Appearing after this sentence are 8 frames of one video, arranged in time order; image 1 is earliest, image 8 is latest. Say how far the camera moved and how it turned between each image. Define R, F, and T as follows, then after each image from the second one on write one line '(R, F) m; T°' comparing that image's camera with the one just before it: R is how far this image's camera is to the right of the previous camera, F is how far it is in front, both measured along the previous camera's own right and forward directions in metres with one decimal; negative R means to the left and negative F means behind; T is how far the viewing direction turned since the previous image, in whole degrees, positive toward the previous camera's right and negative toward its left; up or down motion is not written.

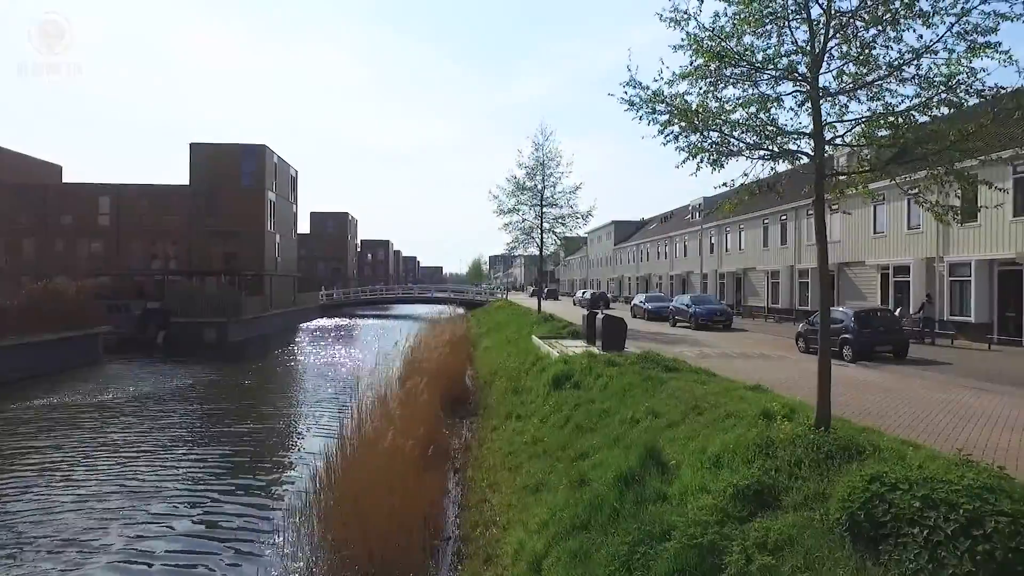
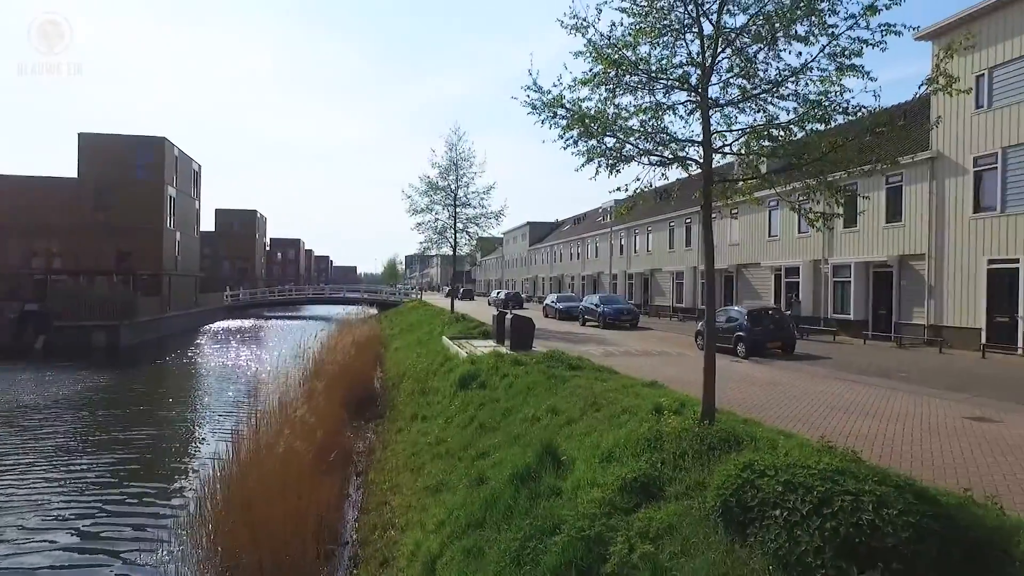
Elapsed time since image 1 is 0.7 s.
(+0.2, -0.1) m; +7°
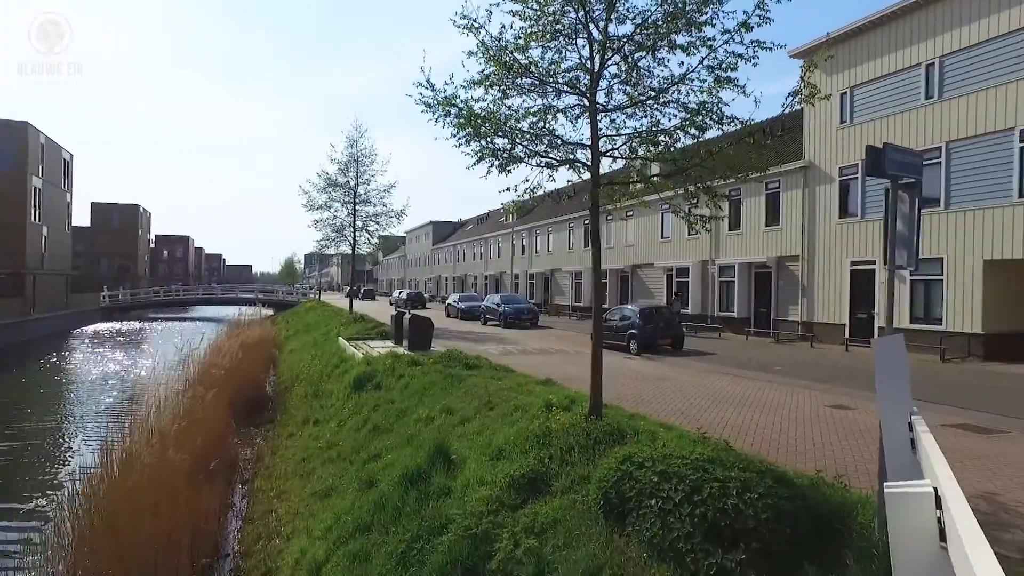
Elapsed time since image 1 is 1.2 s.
(+0.2, 0.0) m; +8°
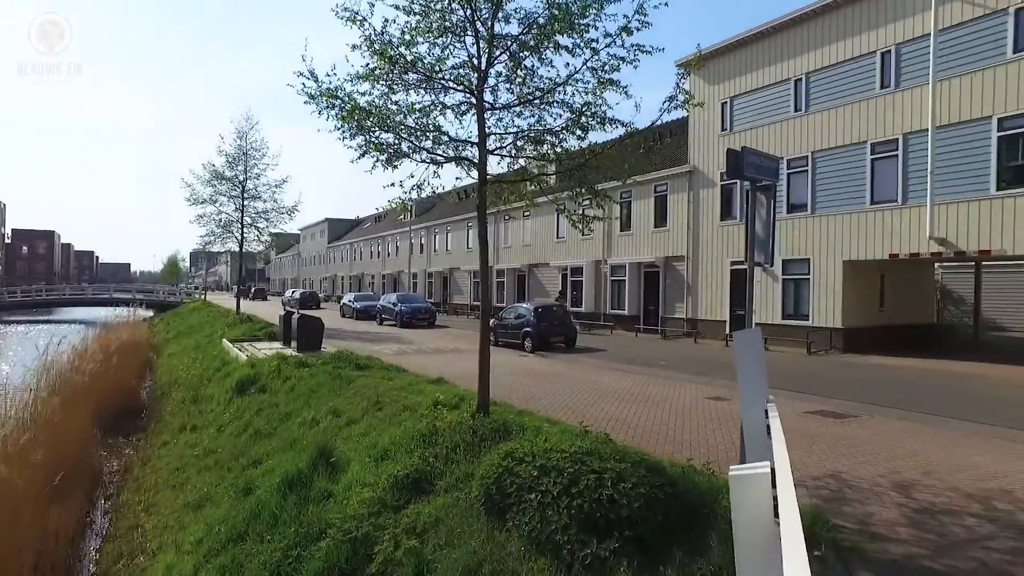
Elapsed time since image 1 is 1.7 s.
(+0.2, 0.0) m; +9°
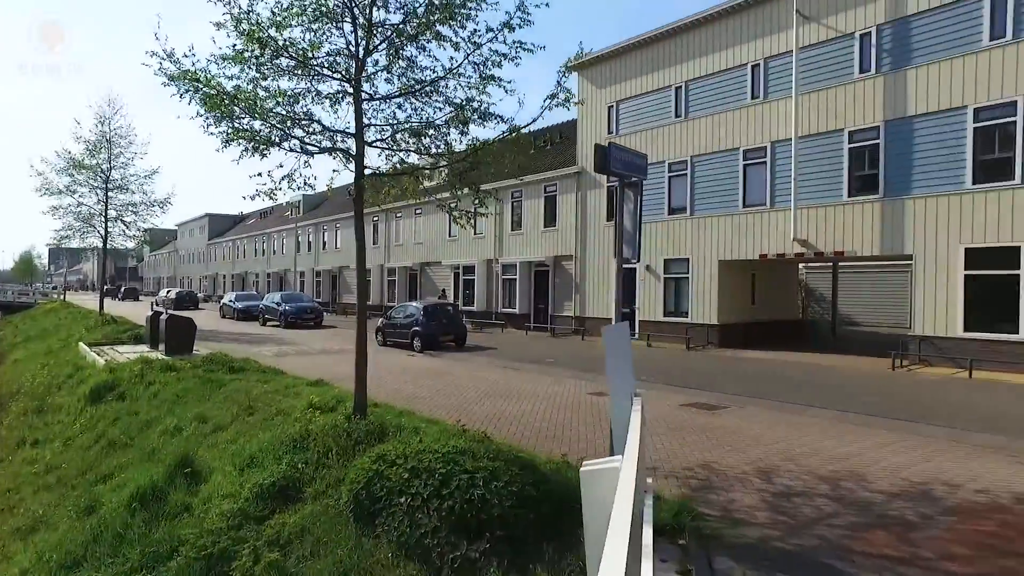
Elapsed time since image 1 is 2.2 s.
(+0.2, +0.1) m; +9°
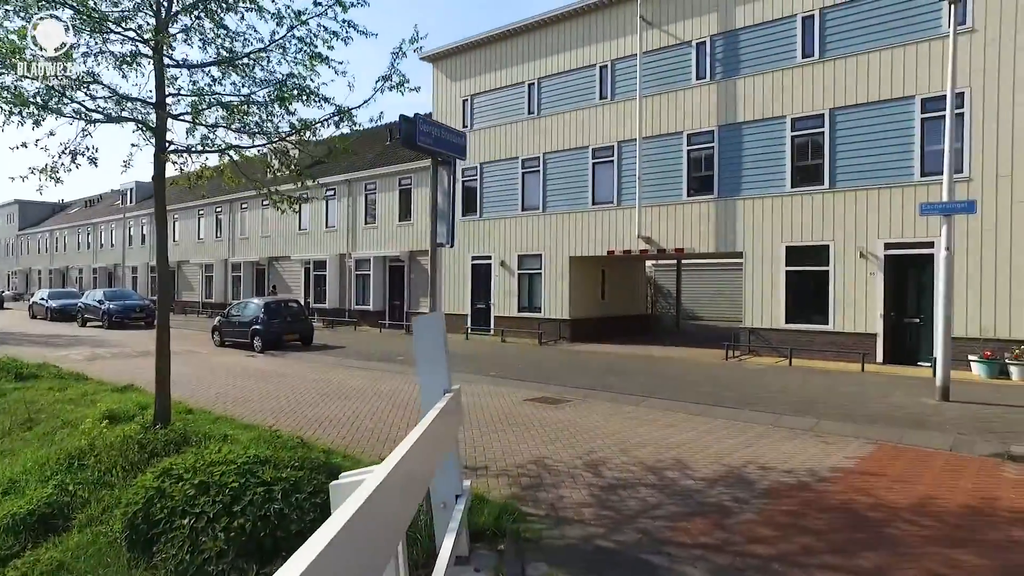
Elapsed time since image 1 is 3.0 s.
(+0.4, +0.4) m; +12°
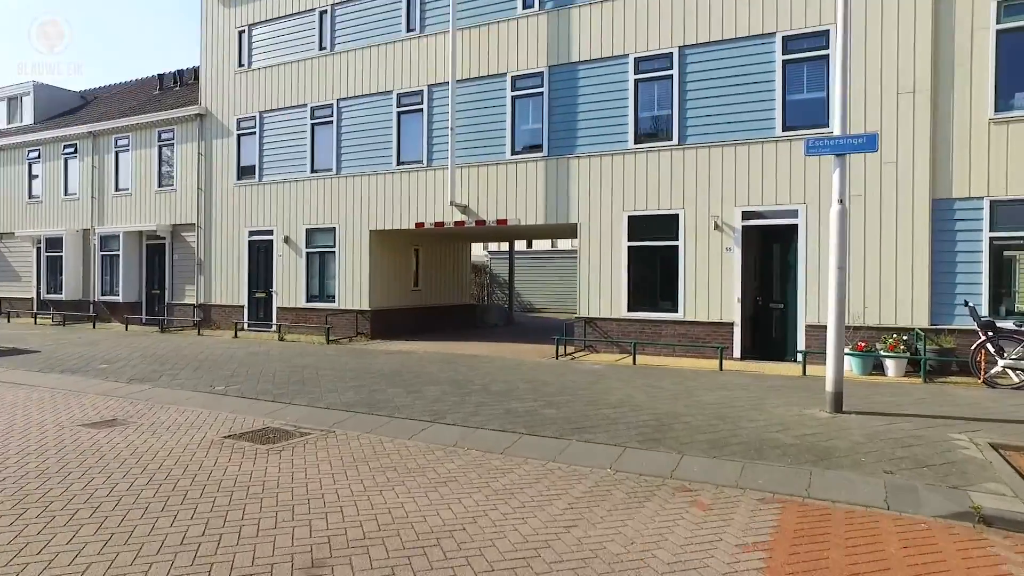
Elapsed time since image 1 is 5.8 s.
(+1.5, +3.7) m; +13°
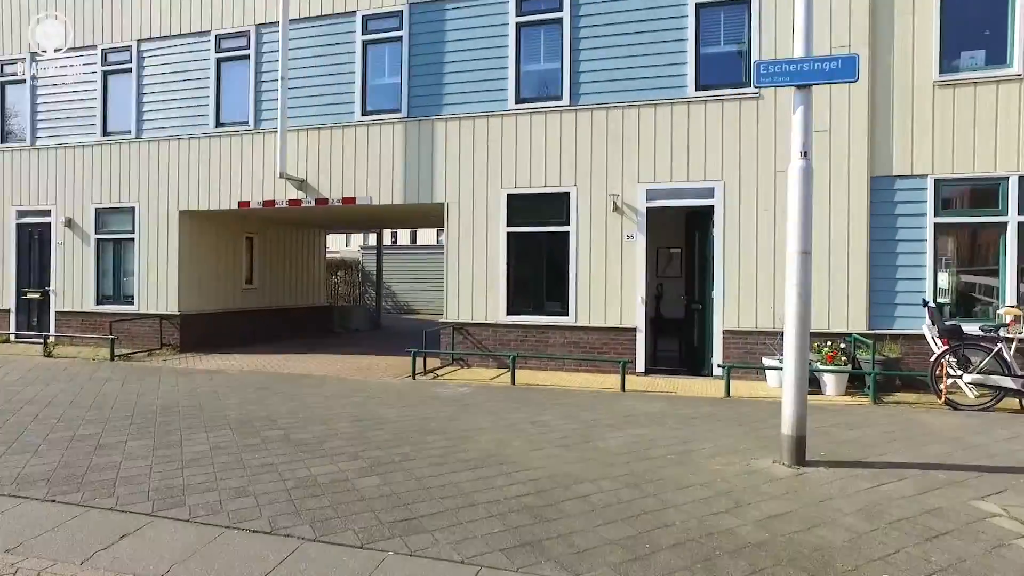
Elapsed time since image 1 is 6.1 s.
(+0.6, +2.7) m; +9°
